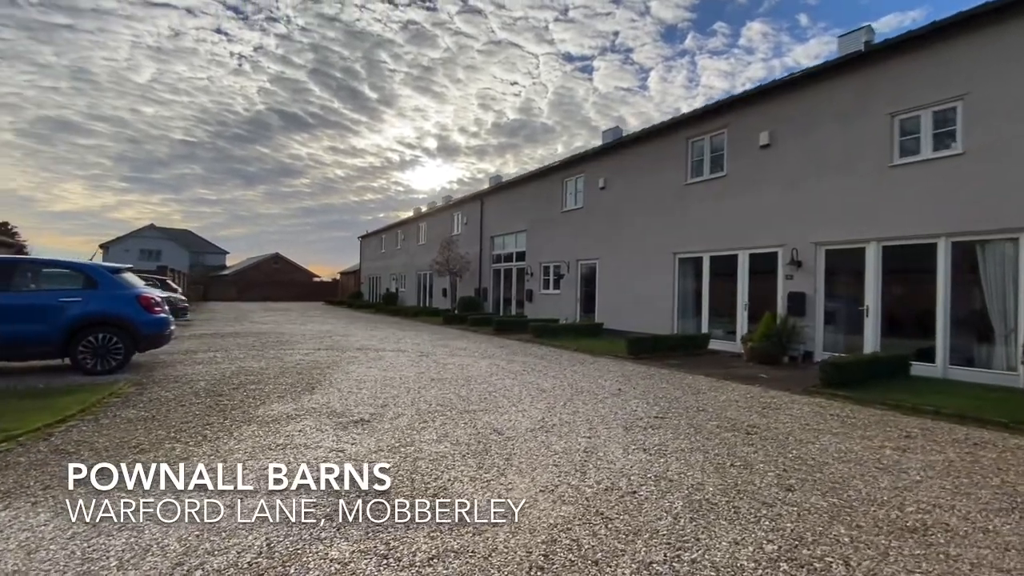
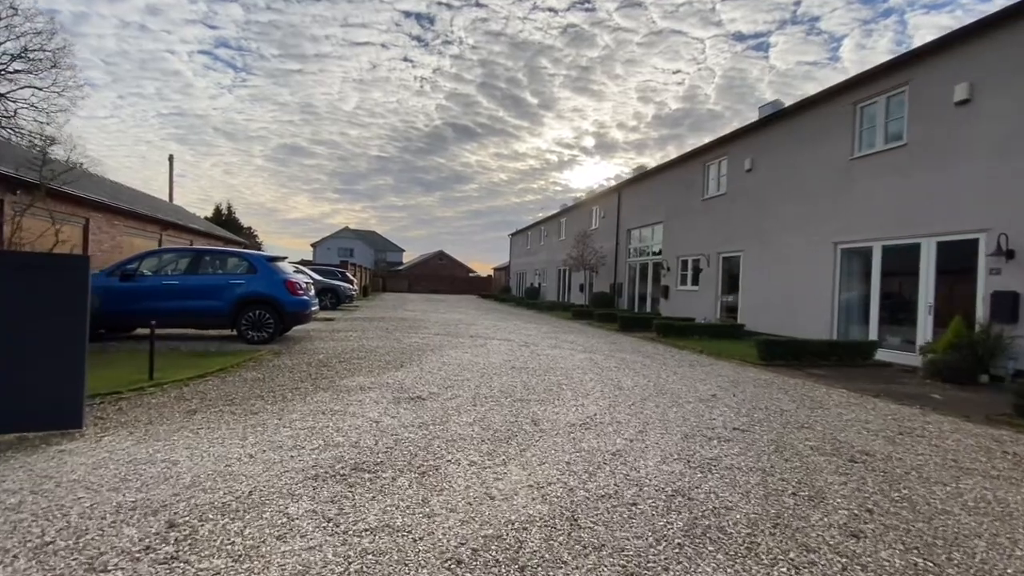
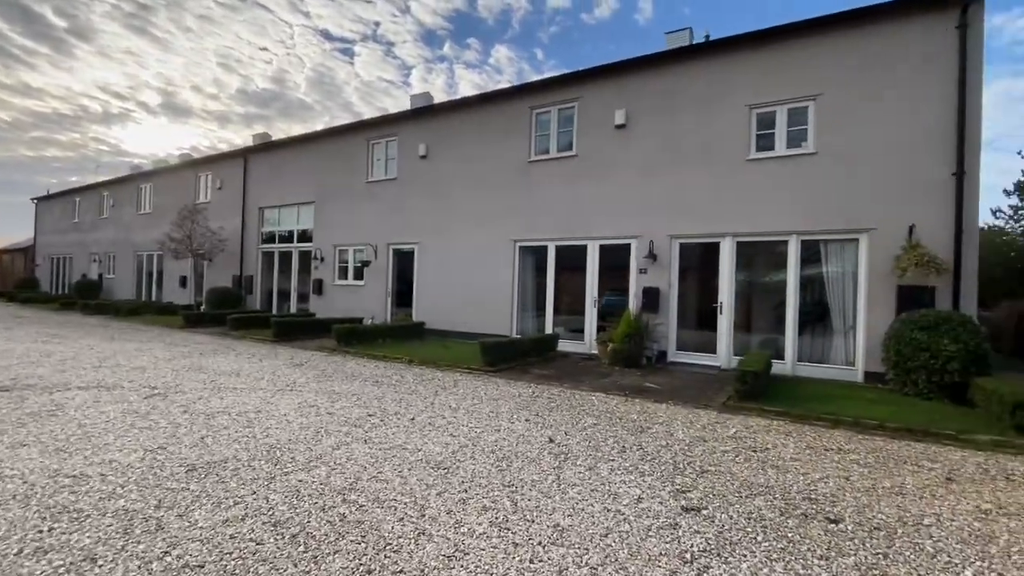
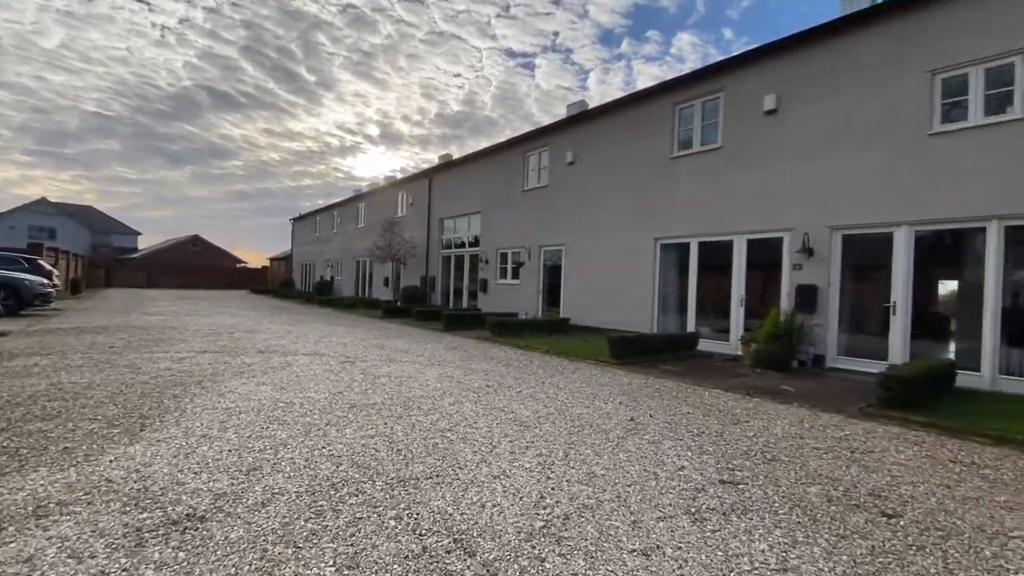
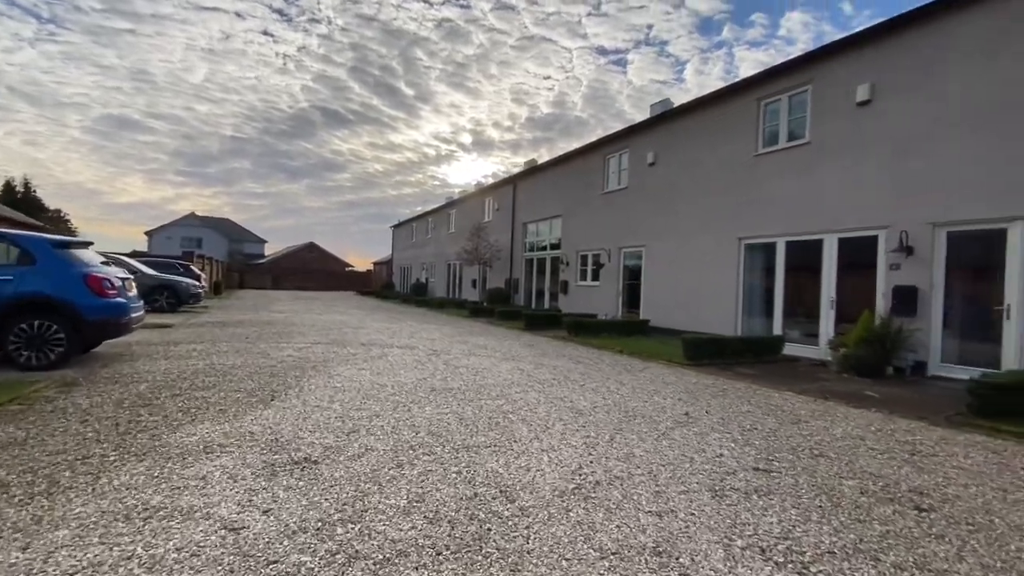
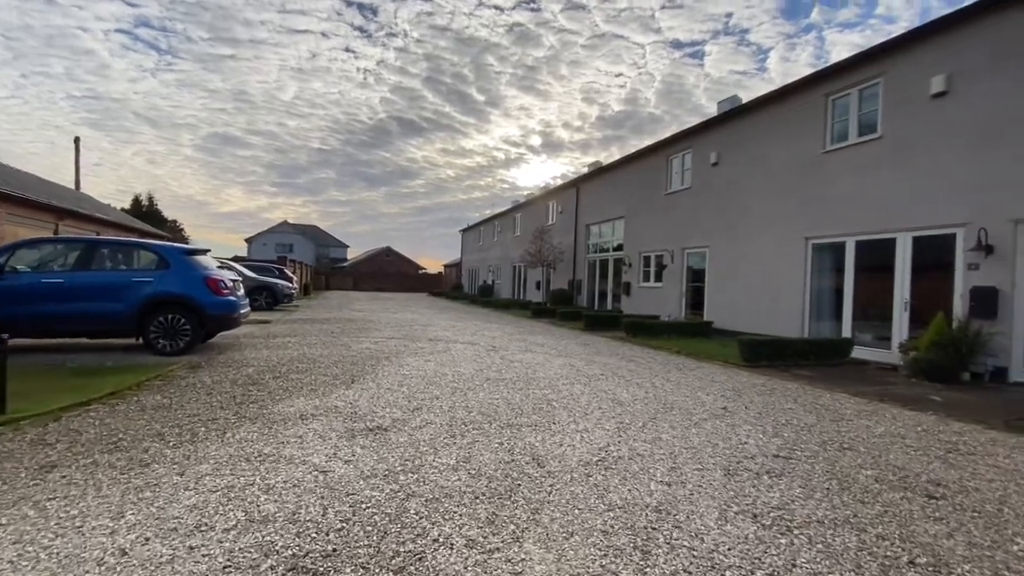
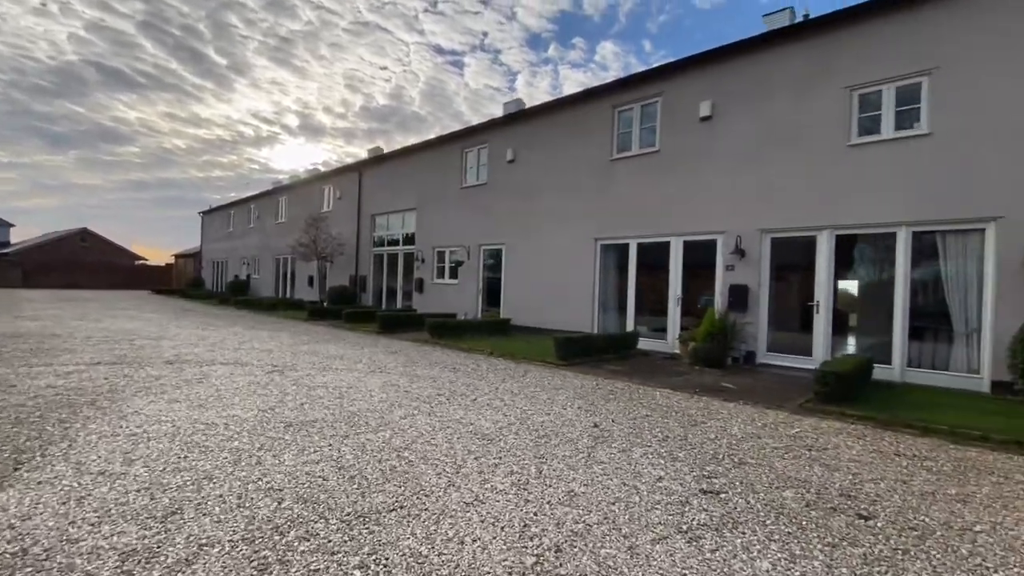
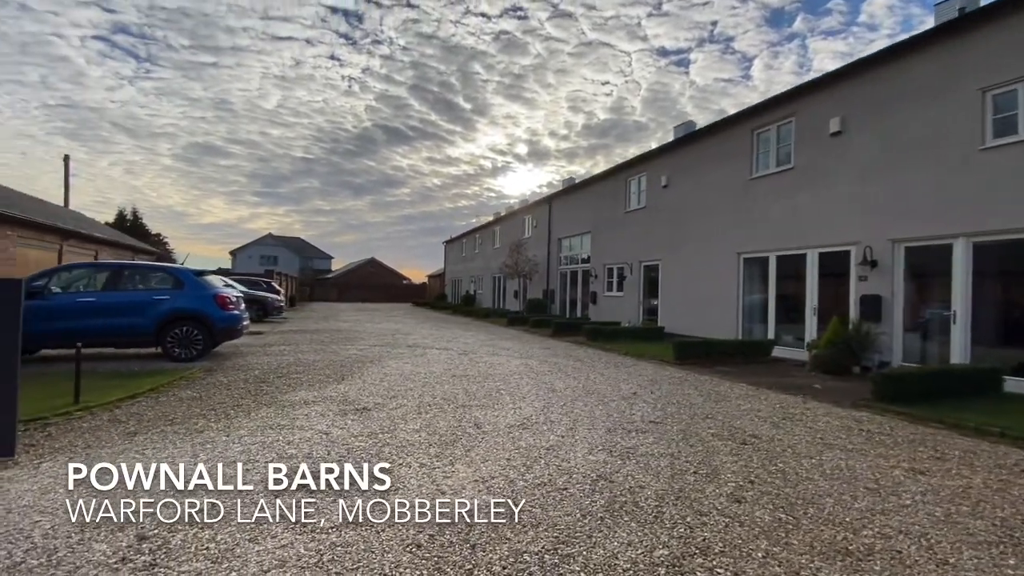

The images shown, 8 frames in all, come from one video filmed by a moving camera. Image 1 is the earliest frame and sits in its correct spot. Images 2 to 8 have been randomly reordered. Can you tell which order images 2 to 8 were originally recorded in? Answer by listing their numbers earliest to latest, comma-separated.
8, 2, 6, 5, 4, 7, 3
